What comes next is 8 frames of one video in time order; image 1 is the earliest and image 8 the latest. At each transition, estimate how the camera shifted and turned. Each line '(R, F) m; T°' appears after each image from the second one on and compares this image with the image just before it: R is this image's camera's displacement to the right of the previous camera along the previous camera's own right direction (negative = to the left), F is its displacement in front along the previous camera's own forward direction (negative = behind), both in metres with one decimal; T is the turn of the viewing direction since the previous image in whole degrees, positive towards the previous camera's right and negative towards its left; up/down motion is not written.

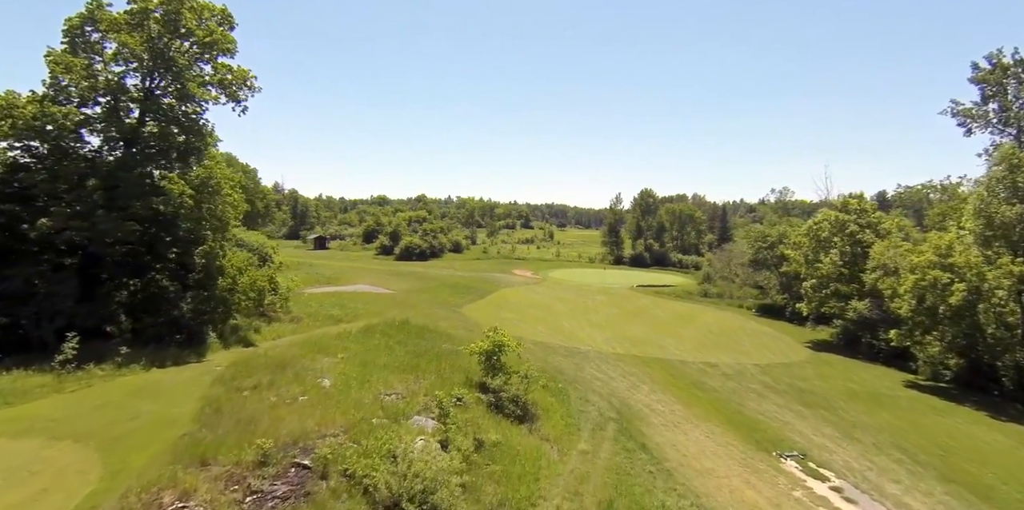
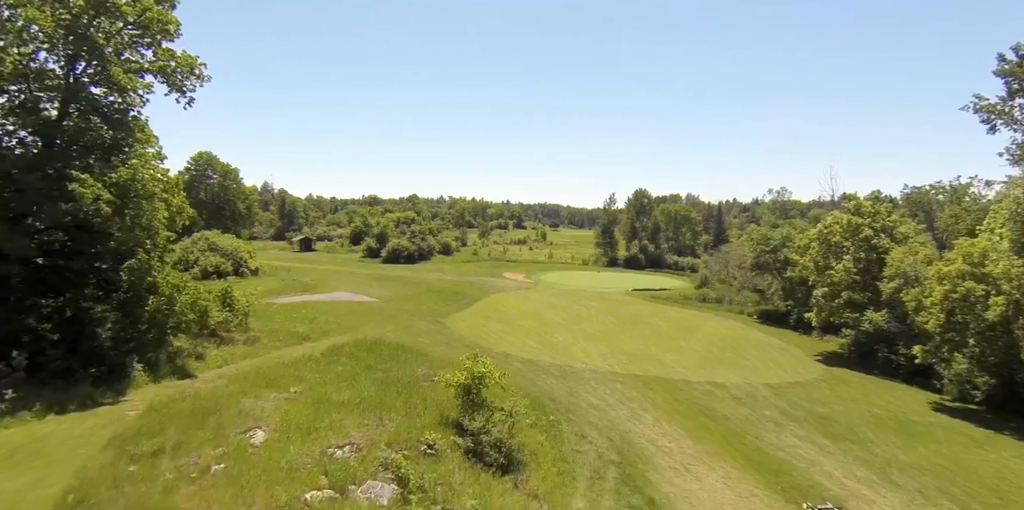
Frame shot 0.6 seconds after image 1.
(+0.3, +3.0) m; +1°
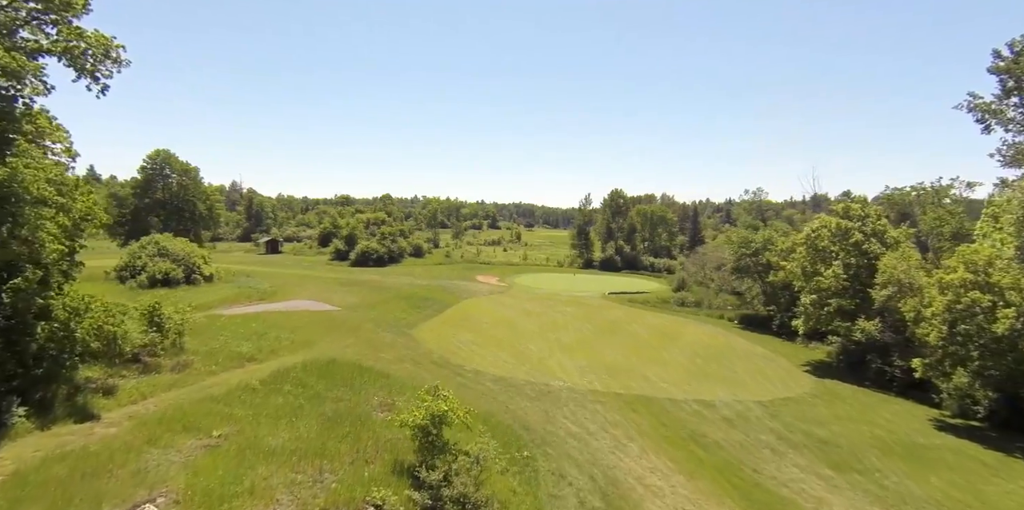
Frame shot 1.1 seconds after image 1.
(+0.2, +2.6) m; +2°
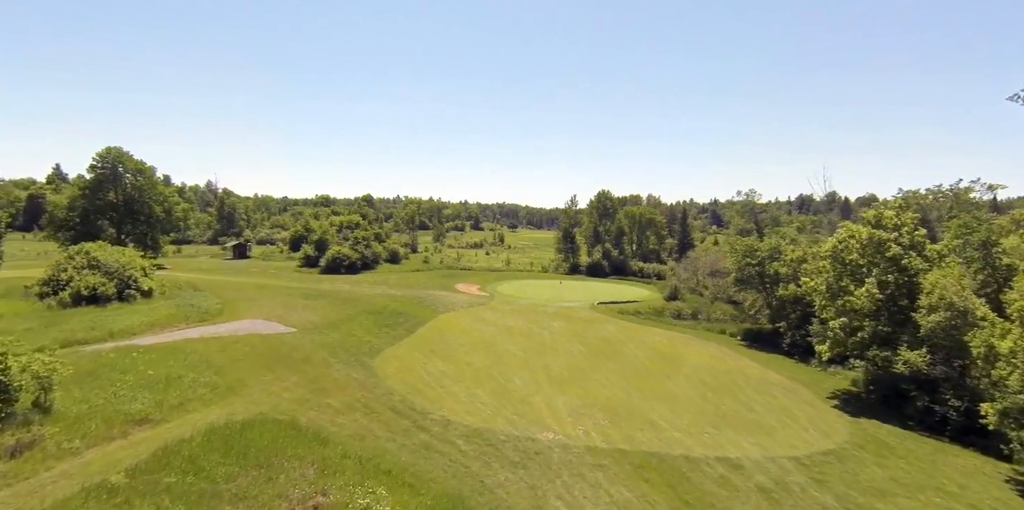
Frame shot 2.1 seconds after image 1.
(+0.2, +5.4) m; +2°
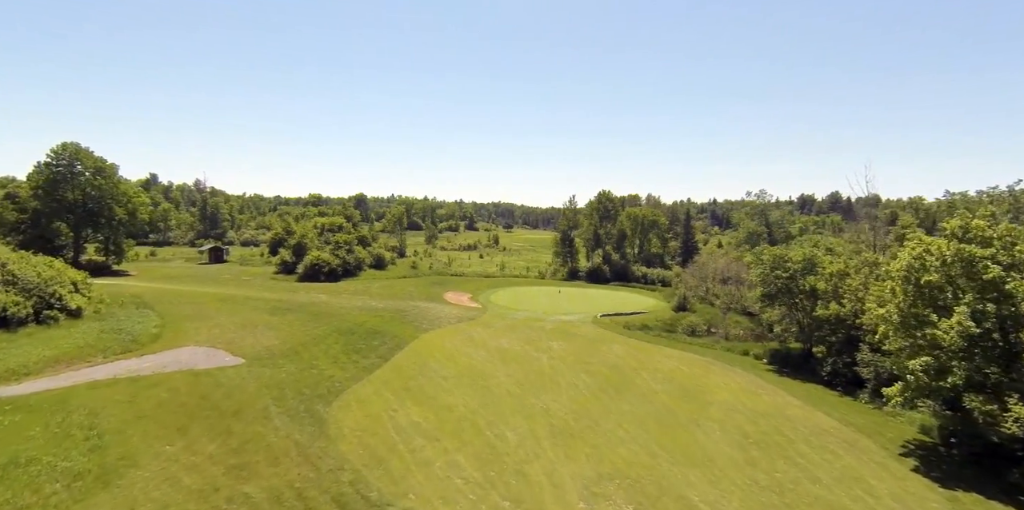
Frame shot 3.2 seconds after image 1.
(+0.1, +6.5) m; 0°
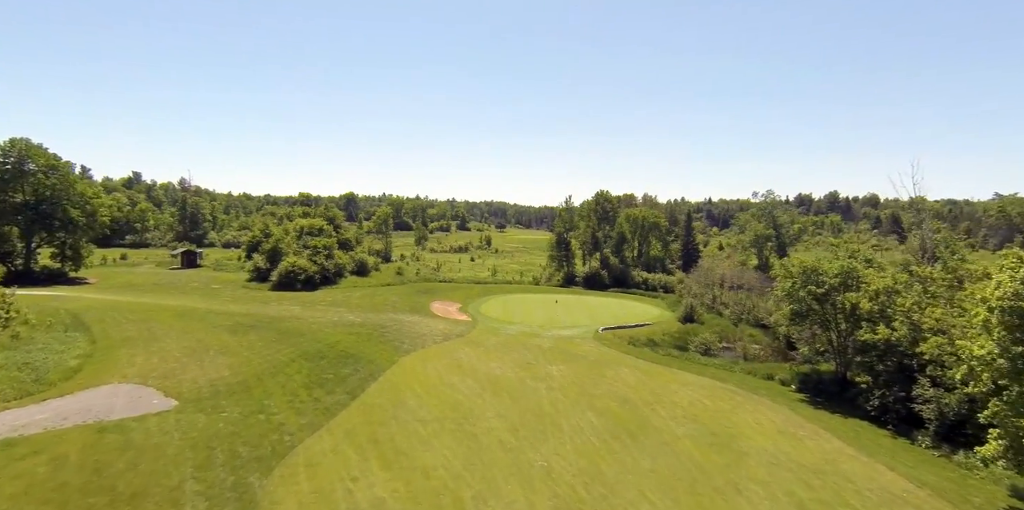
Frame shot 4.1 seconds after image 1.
(0.0, +5.7) m; +1°
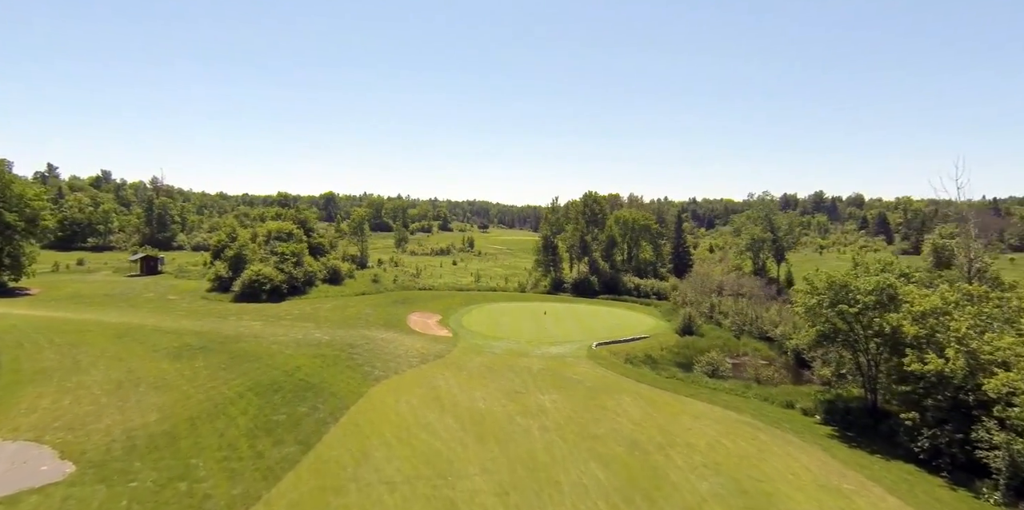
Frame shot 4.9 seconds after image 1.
(-0.2, +5.2) m; +2°
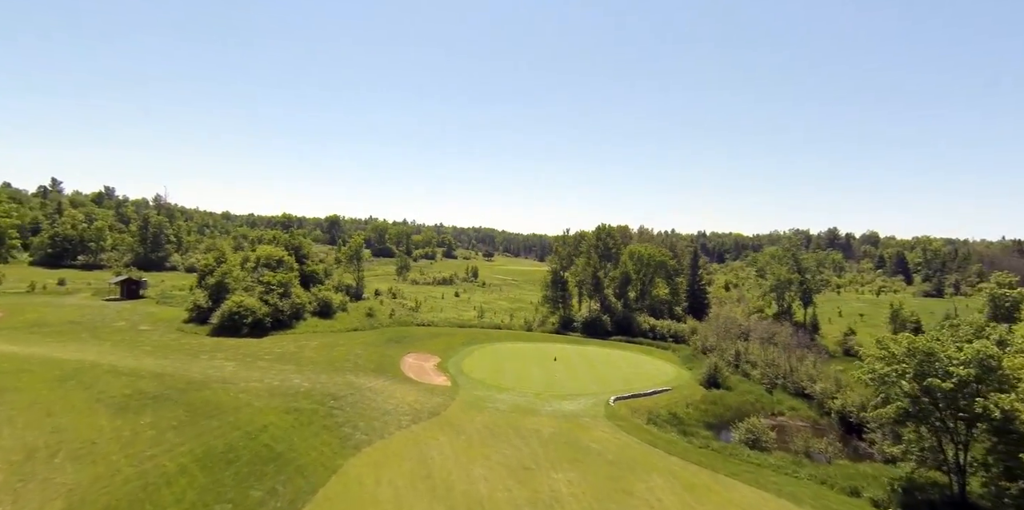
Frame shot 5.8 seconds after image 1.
(-0.5, +5.7) m; 0°
